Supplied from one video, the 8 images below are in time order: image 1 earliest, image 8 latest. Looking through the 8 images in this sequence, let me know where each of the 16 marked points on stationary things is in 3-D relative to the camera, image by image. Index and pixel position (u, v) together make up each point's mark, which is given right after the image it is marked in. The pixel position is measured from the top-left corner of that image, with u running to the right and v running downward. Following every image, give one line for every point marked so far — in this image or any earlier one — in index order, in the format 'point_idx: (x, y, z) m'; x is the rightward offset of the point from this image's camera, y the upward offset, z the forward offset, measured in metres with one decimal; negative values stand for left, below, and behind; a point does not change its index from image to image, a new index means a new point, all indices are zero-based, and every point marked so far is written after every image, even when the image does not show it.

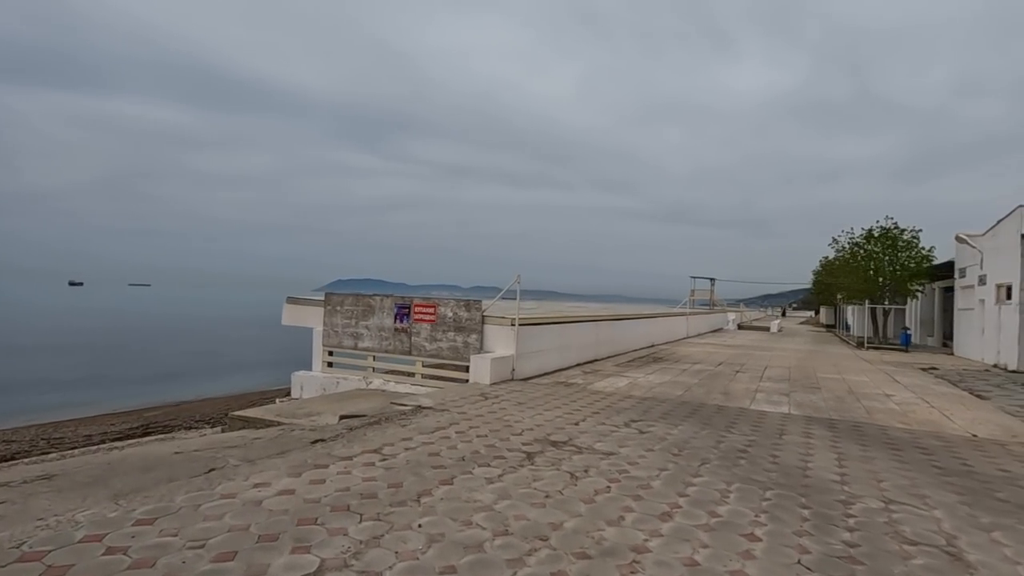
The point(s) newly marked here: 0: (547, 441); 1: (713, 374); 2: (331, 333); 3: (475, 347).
0: (+0.4, -1.6, +5.5) m
1: (+4.7, -2.0, +12.3) m
2: (-3.9, -1.0, +11.5) m
3: (-0.7, -1.1, +10.0) m
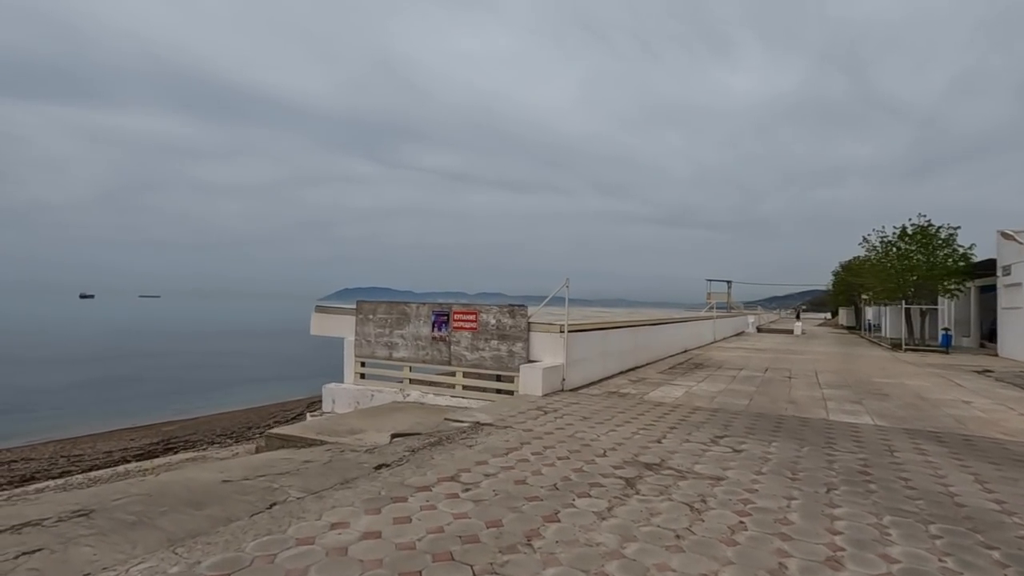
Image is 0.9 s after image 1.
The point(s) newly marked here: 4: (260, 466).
0: (+1.2, -1.6, +4.9) m
1: (+5.5, -2.0, +11.7) m
2: (-3.1, -1.1, +11.0) m
3: (+0.1, -1.2, +9.4) m
4: (-2.7, -1.9, +5.8) m
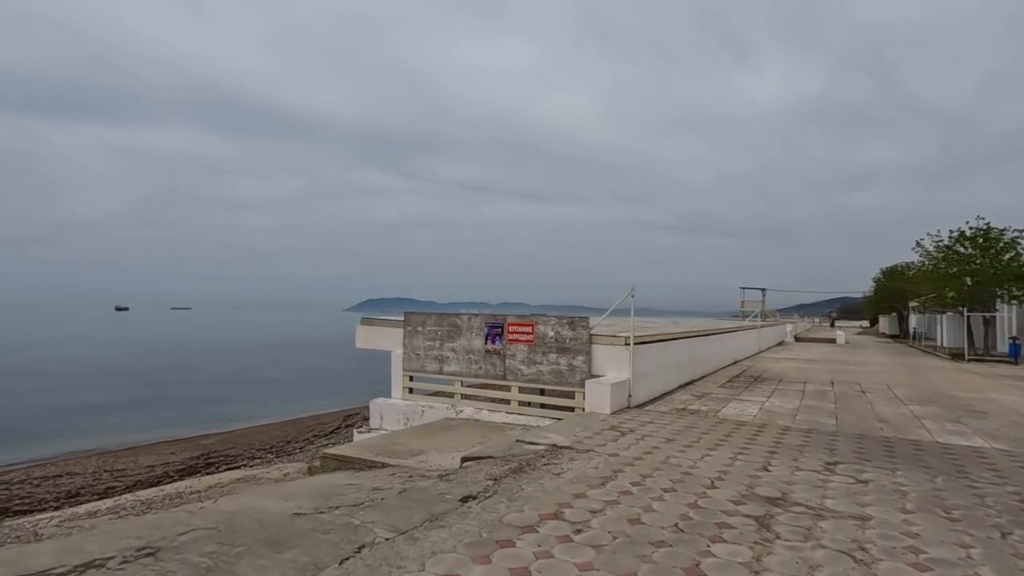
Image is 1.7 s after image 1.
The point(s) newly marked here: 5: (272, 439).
0: (+2.0, -1.7, +4.3) m
1: (+6.7, -2.2, +10.9) m
2: (-2.0, -1.4, +10.6) m
3: (+1.2, -1.4, +8.9) m
4: (-1.9, -2.1, +5.3) m
5: (-8.1, -5.1, +18.0) m
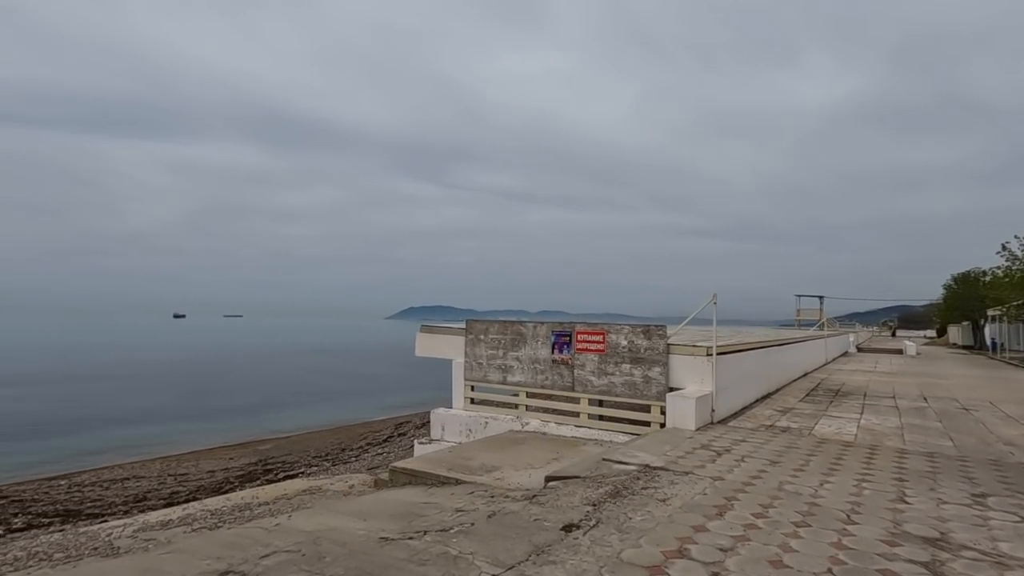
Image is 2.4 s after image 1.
0: (+2.8, -1.7, +3.7) m
1: (+7.9, -2.3, +9.9) m
2: (-0.7, -1.5, +10.2) m
3: (+2.3, -1.5, +8.3) m
4: (-1.0, -2.1, +5.0) m
5: (-6.3, -5.4, +18.1) m
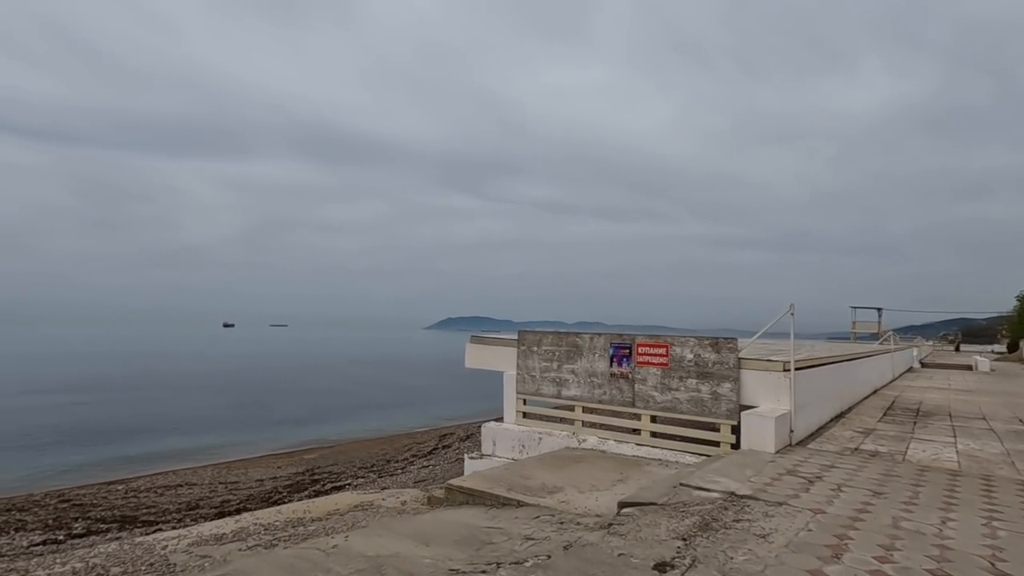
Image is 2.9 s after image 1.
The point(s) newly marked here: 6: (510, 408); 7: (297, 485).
0: (+3.3, -1.8, +3.1) m
1: (+8.9, -2.5, +8.9) m
2: (+0.3, -1.7, +9.8) m
3: (+3.1, -1.6, +7.7) m
4: (-0.4, -2.2, +4.6) m
5: (-4.7, -5.7, +18.0) m
6: (0.0, -2.2, +10.0) m
7: (-5.7, -5.2, +14.2) m
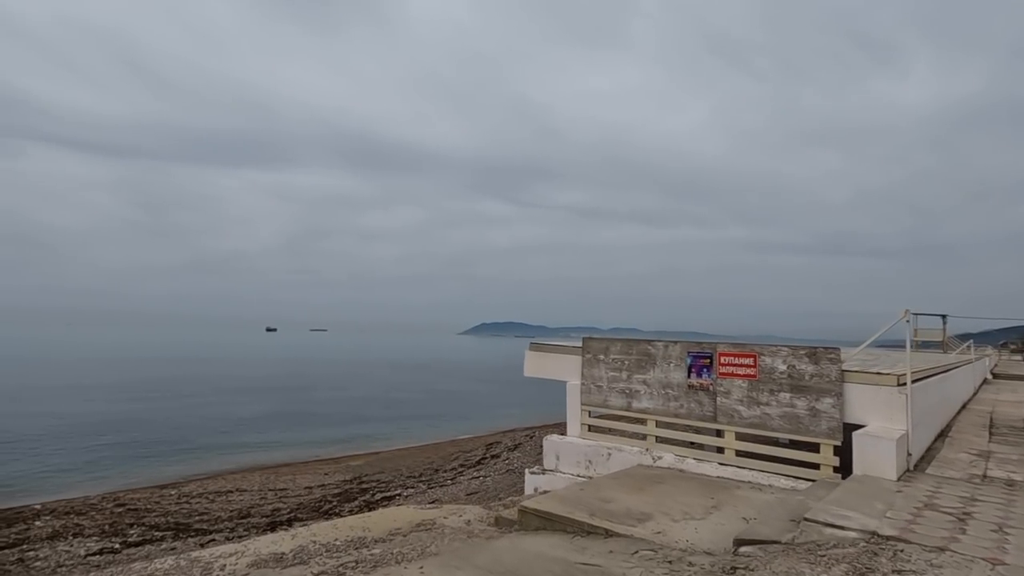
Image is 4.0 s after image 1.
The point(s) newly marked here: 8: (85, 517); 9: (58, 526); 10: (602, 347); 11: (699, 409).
0: (+4.0, -1.8, +2.2) m
1: (+9.9, -2.5, +7.7) m
2: (+1.4, -1.7, +9.2) m
3: (+4.1, -1.7, +6.9) m
4: (+0.4, -2.2, +4.0) m
5: (-3.1, -5.9, +17.6) m
6: (+1.1, -2.3, +9.3) m
7: (-4.3, -5.3, +13.9) m
8: (-9.3, -5.0, +11.6) m
9: (-9.1, -4.8, +10.7) m
10: (+1.5, -1.0, +9.1) m
11: (+2.8, -1.8, +8.0) m
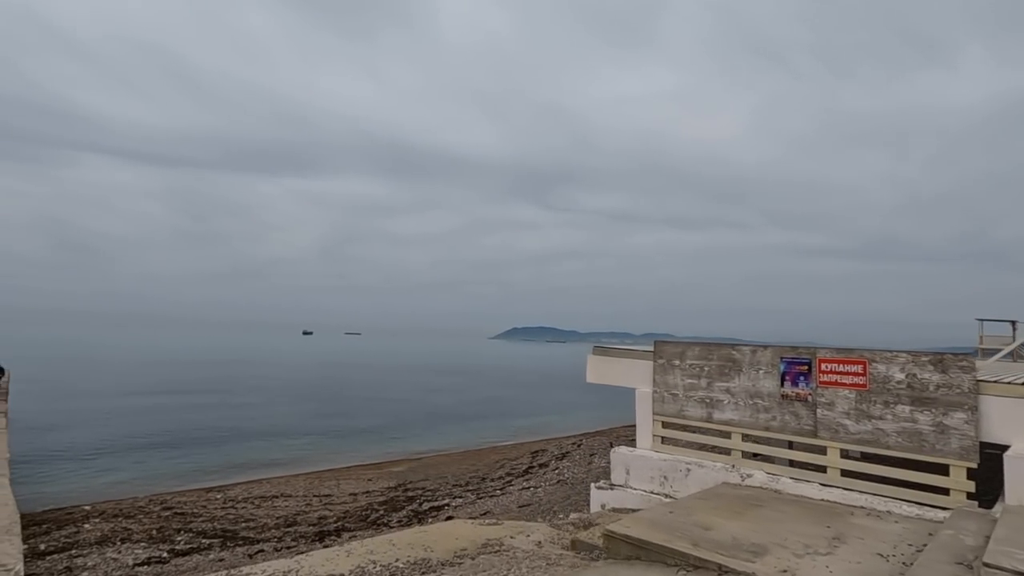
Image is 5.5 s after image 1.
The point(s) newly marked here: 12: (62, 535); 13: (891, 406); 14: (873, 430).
0: (+4.6, -1.7, +1.3) m
1: (+10.8, -2.5, +6.4) m
2: (+2.4, -1.7, +8.4) m
3: (+5.0, -1.6, +5.9) m
4: (+1.2, -2.1, +3.3) m
5: (-1.6, -5.9, +17.0) m
6: (+2.1, -2.3, +8.5) m
7: (-3.0, -5.3, +13.3) m
8: (-8.1, -5.0, +11.3) m
9: (-8.0, -4.8, +10.5) m
10: (+2.6, -1.0, +8.3) m
11: (+3.8, -1.8, +7.1) m
12: (-8.6, -4.7, +10.2) m
13: (+4.5, -1.4, +6.4) m
14: (+4.4, -1.7, +6.5) m
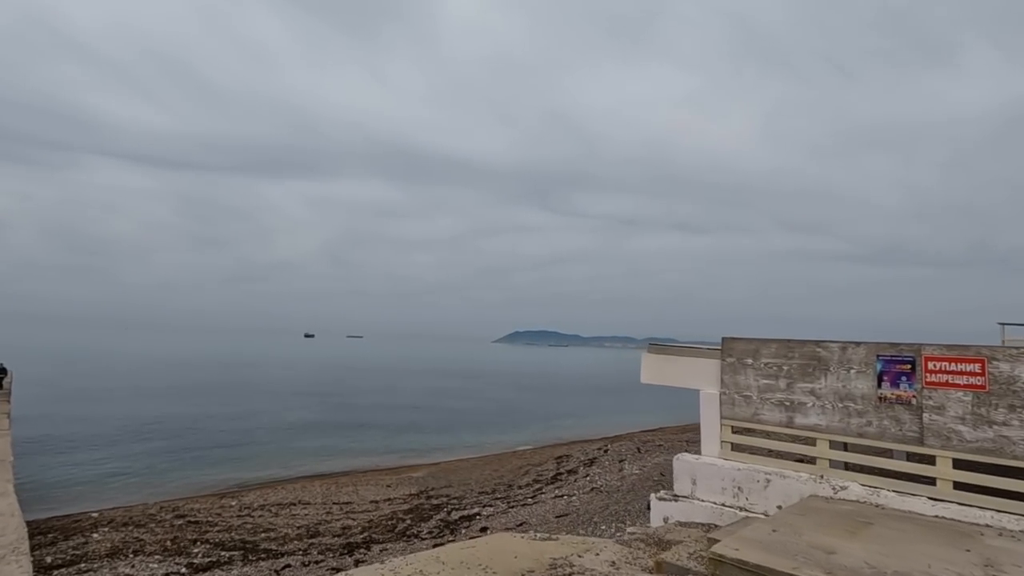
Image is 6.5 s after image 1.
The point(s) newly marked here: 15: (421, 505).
0: (+5.4, -1.5, +0.5) m
1: (+11.6, -2.4, +5.6) m
2: (+3.2, -1.6, +7.6) m
3: (+5.8, -1.5, +5.1) m
4: (+1.9, -2.0, +2.5) m
5: (-0.8, -5.8, +16.2) m
6: (+2.9, -2.2, +7.8) m
7: (-2.2, -5.2, +12.6) m
8: (-7.3, -4.8, +10.6) m
9: (-7.2, -4.6, +9.7) m
10: (+3.4, -0.9, +7.6) m
11: (+4.5, -1.6, +6.3) m
12: (-7.8, -4.5, +9.4) m
13: (+5.3, -1.3, +5.6) m
14: (+5.2, -1.6, +5.7) m
15: (-2.2, -5.4, +13.3) m
